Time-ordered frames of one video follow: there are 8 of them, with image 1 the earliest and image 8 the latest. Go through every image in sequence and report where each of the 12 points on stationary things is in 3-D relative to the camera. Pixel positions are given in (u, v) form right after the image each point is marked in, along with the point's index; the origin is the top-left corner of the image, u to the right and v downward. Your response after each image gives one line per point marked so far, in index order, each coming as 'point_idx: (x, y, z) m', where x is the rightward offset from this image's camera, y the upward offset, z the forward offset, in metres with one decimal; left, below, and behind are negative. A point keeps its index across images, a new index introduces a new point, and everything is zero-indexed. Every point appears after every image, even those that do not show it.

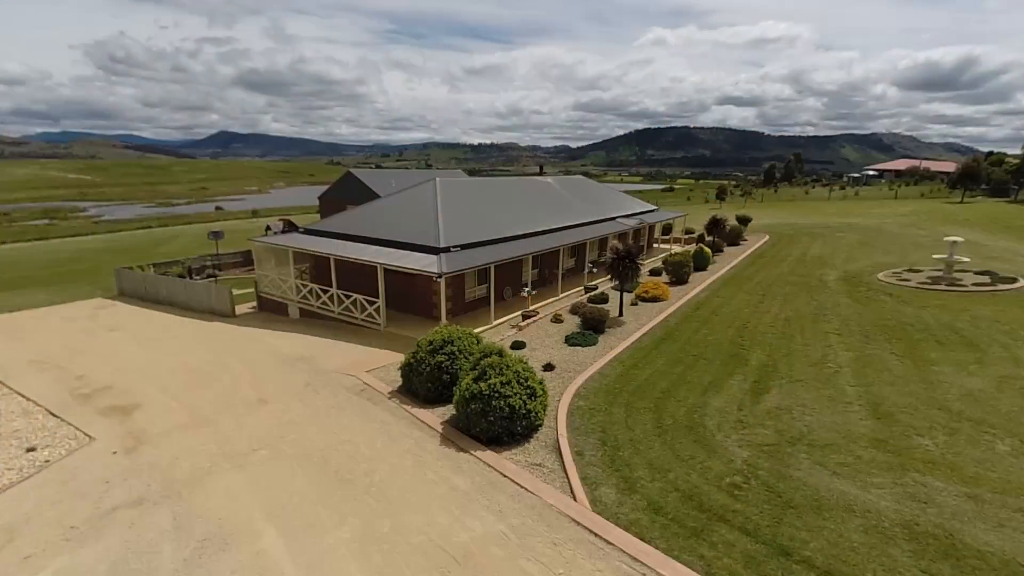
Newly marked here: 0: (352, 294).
0: (-6.0, -0.2, +19.2) m
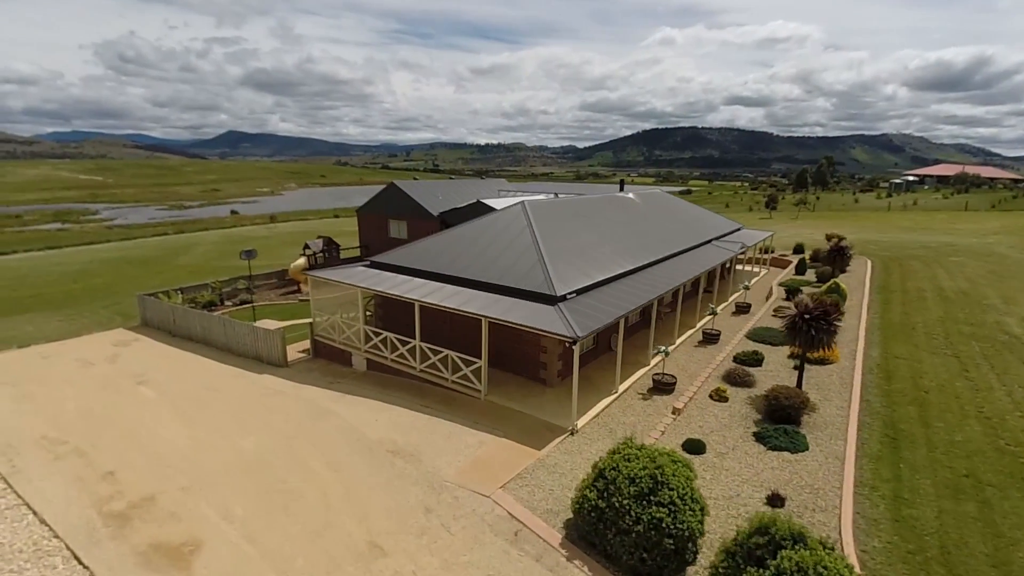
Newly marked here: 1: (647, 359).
0: (-2.0, -2.0, +15.3) m
1: (+4.5, -2.5, +17.3) m
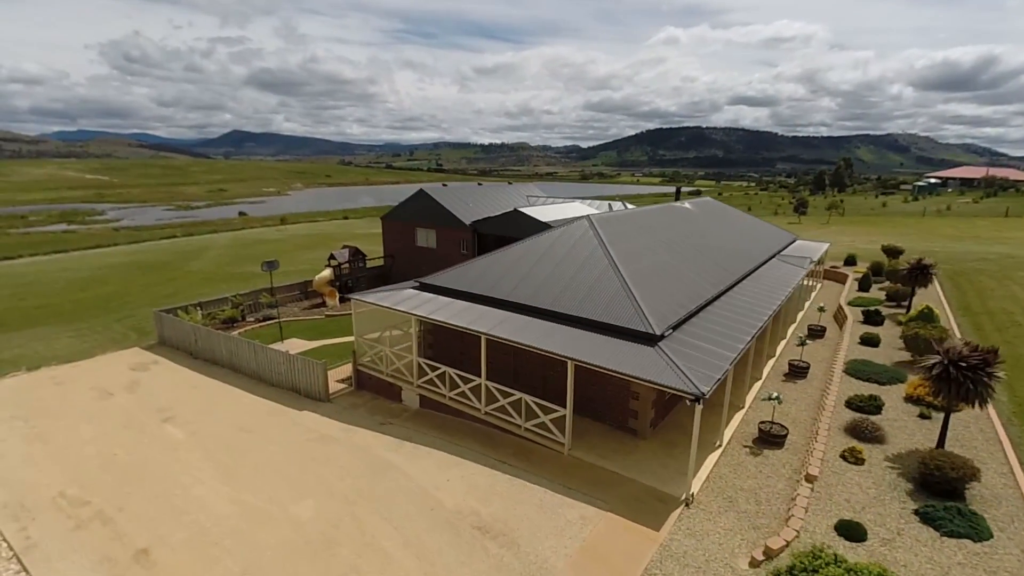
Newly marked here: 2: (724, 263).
0: (+0.3, -2.9, +13.3) m
1: (+6.8, -3.4, +15.3) m
2: (+8.3, +1.0, +20.2) m
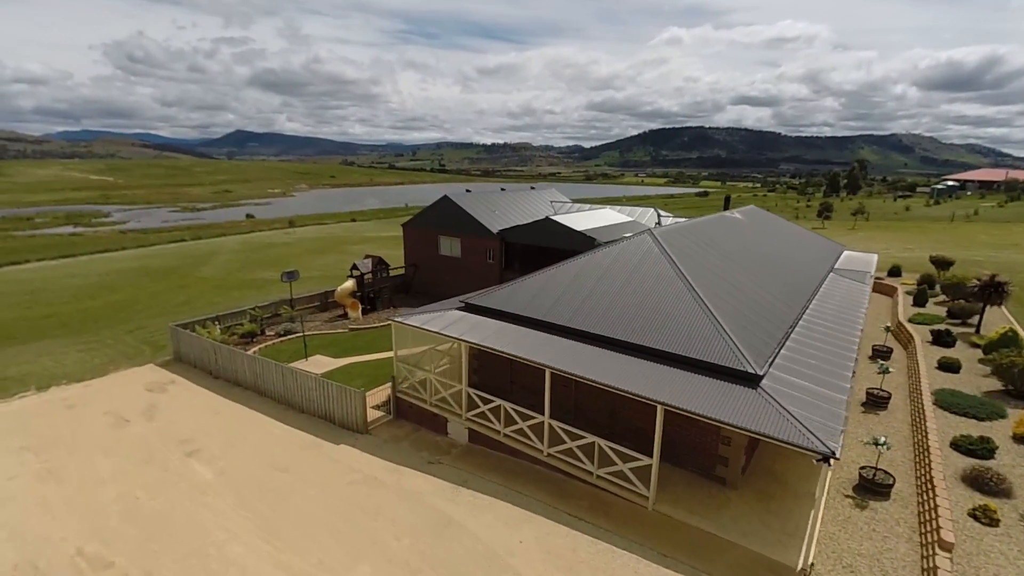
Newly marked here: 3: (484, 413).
0: (+2.0, -3.6, +11.8) m
1: (+8.5, -4.1, +13.7) m
2: (+10.0, +0.3, +18.7) m
3: (-0.8, -3.6, +14.5) m
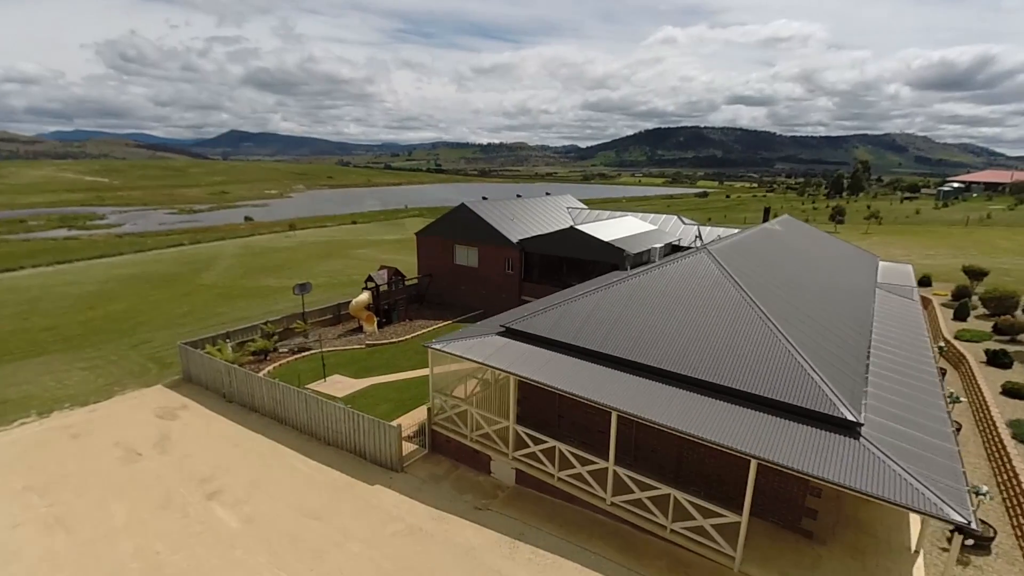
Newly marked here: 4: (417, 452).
0: (+3.3, -4.3, +10.7) m
1: (+9.9, -4.8, +12.6) m
2: (+11.3, -0.4, +17.6) m
3: (+0.6, -4.3, +13.4) m
4: (-2.9, -5.0, +15.6) m
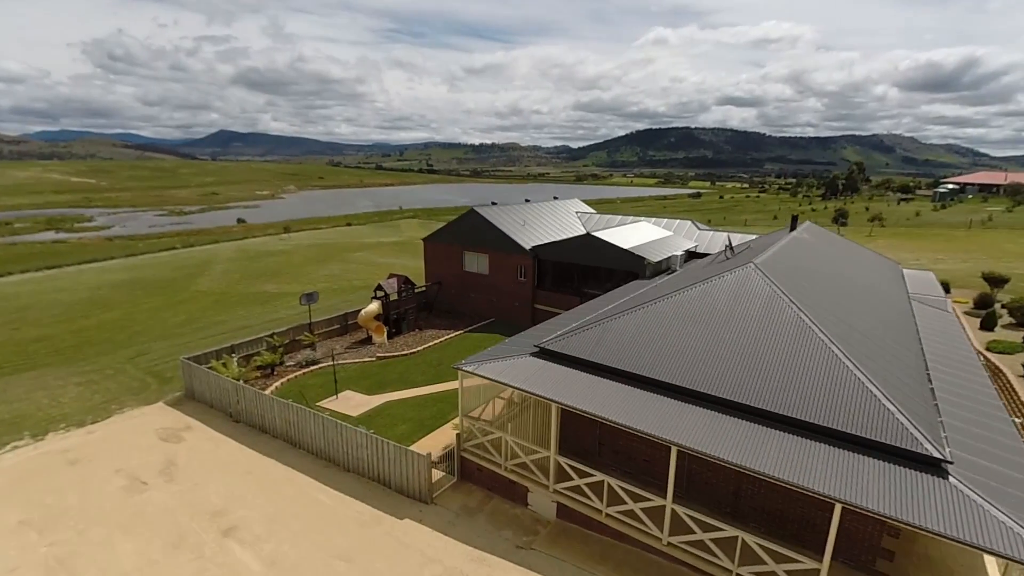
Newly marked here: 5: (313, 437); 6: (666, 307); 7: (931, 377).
0: (+4.4, -4.8, +9.8) m
1: (+10.9, -5.3, +11.8) m
2: (+12.3, -0.9, +16.8) m
3: (+1.6, -4.8, +12.4) m
4: (-1.9, -5.5, +14.6) m
5: (-6.5, -4.9, +16.8) m
6: (+4.3, -0.5, +14.5) m
7: (+10.6, -2.3, +13.3) m
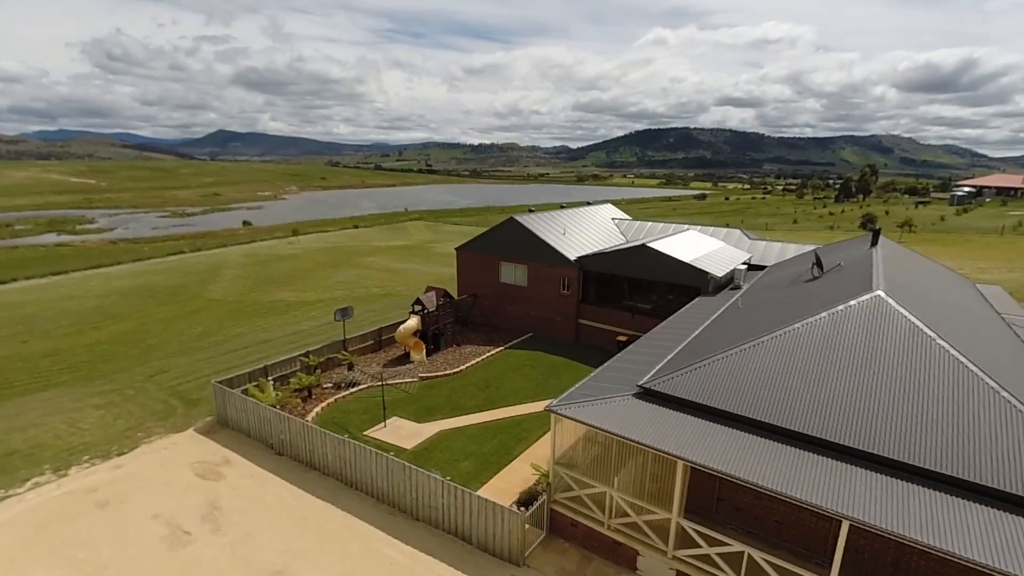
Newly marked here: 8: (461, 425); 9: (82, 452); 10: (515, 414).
0: (+6.9, -5.5, +8.1) m
1: (+13.3, -6.0, +10.2) m
2: (+14.7, -1.6, +15.2) m
3: (+4.0, -5.5, +10.7) m
4: (+0.6, -6.2, +12.9) m
5: (-4.1, -5.6, +15.1) m
6: (+6.7, -1.3, +12.8) m
7: (+13.1, -3.1, +11.6) m
8: (-2.0, -5.2, +19.5) m
9: (-16.6, -6.3, +19.9) m
10: (+0.1, -4.9, +19.9) m
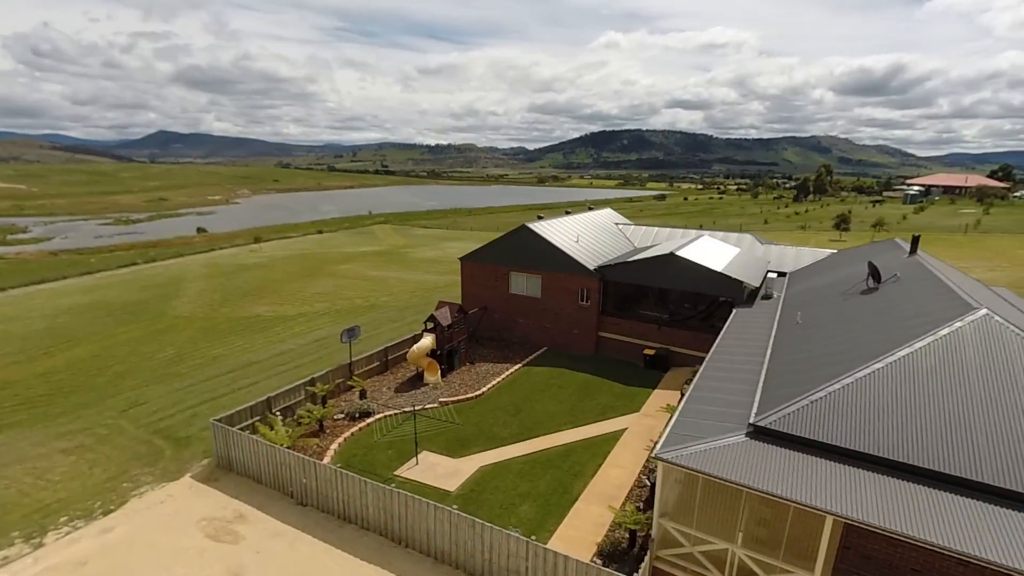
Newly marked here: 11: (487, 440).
0: (+9.4, -6.0, +7.0) m
1: (+15.7, -6.3, +9.6) m
2: (+16.5, -1.9, +14.7) m
3: (+6.3, -6.0, +9.4) m
4: (+2.7, -6.8, +11.3) m
5: (-2.1, -6.3, +13.2) m
6: (+8.7, -1.7, +11.7) m
7: (+15.2, -3.4, +11.0) m
8: (-0.3, -5.9, +17.7) m
9: (-15.0, -7.3, +16.9) m
10: (+1.7, -5.5, +18.3) m
11: (-1.0, -5.7, +18.9) m
